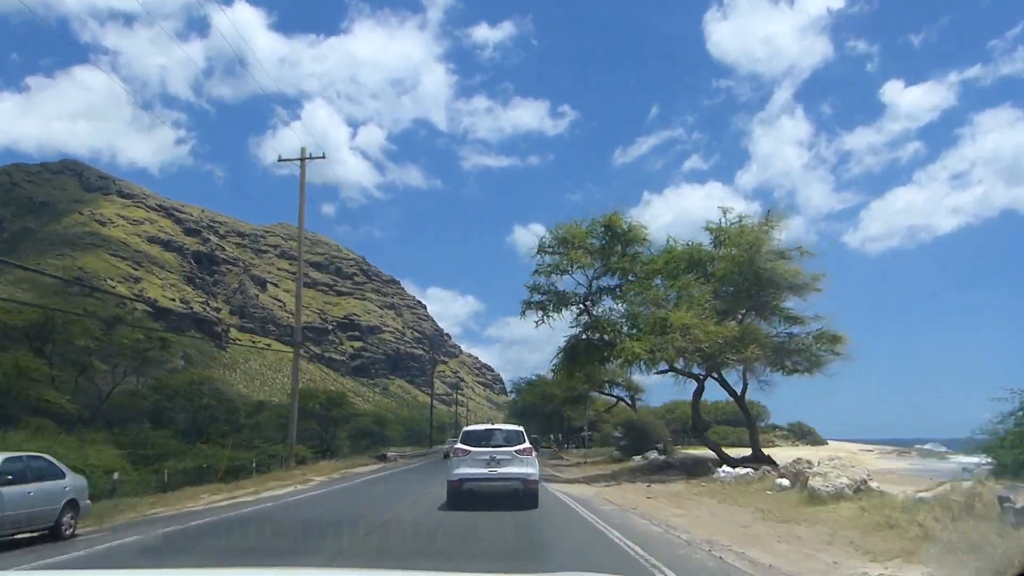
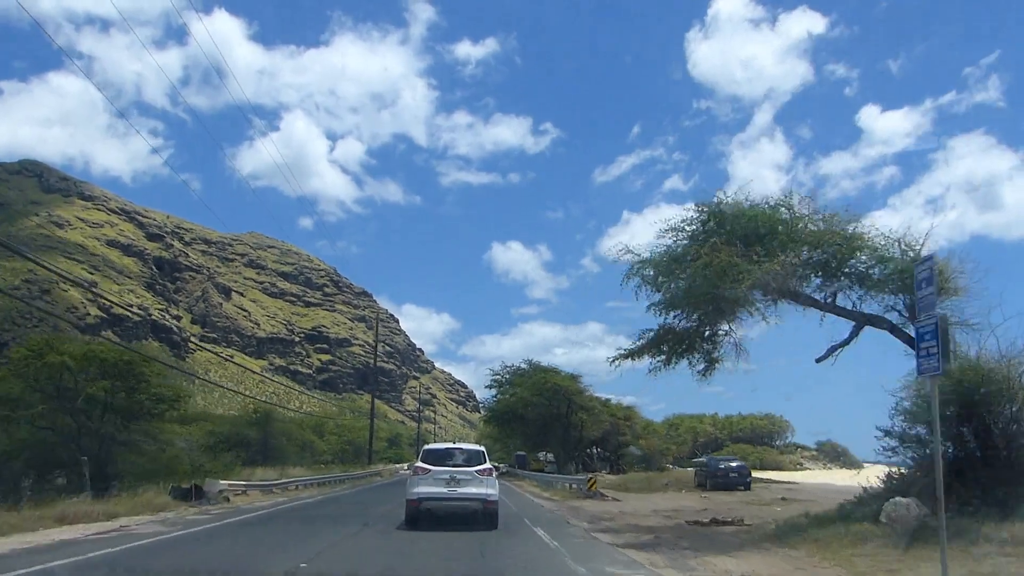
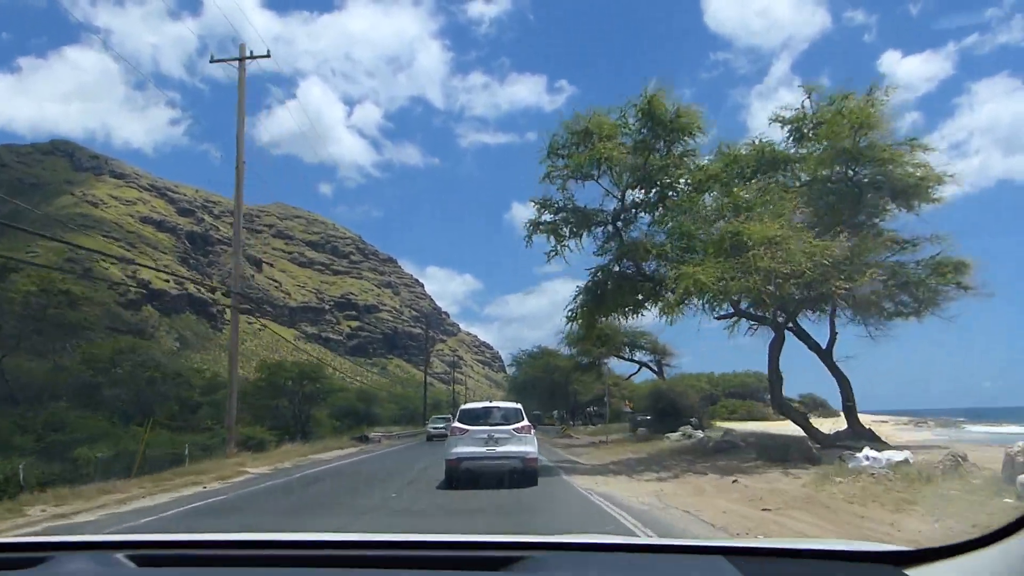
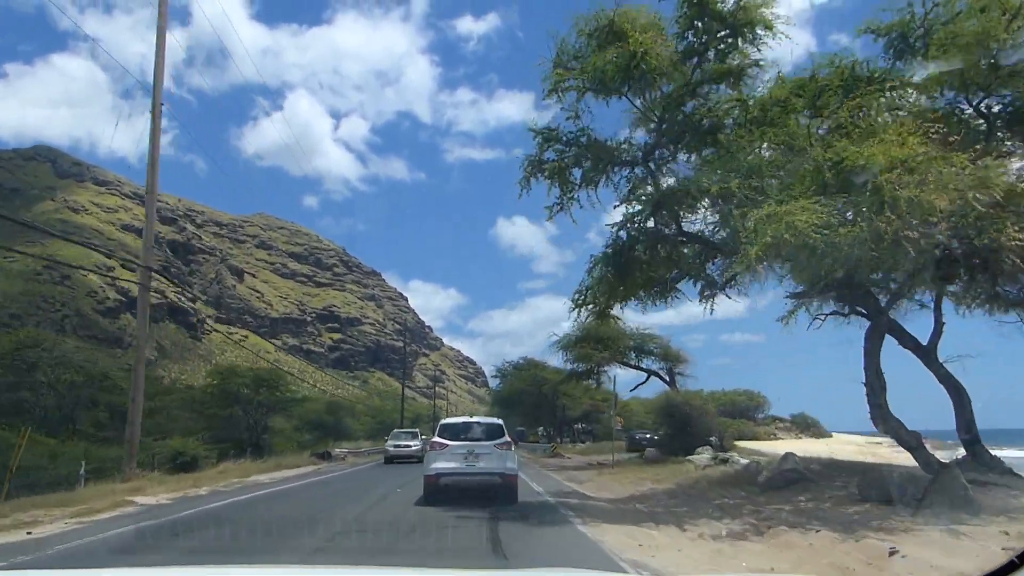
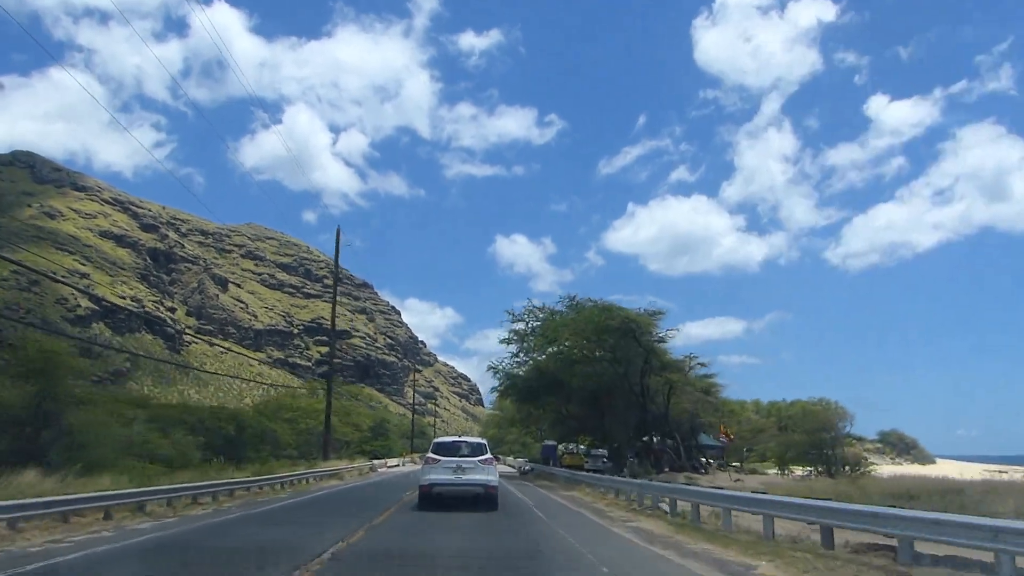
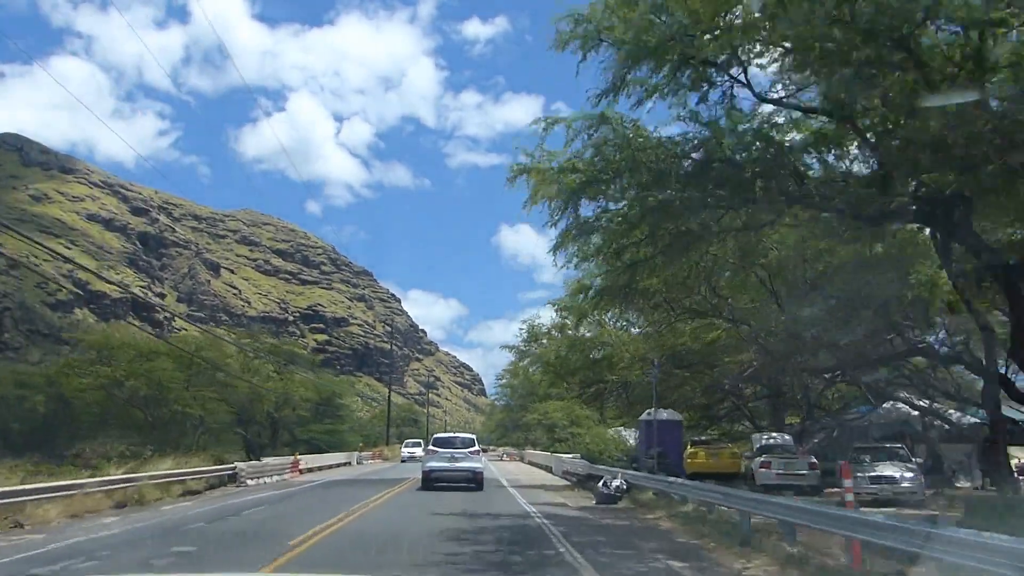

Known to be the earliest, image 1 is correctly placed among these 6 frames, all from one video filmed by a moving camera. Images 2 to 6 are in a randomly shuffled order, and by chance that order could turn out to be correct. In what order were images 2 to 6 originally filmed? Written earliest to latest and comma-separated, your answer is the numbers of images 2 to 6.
3, 4, 2, 5, 6
